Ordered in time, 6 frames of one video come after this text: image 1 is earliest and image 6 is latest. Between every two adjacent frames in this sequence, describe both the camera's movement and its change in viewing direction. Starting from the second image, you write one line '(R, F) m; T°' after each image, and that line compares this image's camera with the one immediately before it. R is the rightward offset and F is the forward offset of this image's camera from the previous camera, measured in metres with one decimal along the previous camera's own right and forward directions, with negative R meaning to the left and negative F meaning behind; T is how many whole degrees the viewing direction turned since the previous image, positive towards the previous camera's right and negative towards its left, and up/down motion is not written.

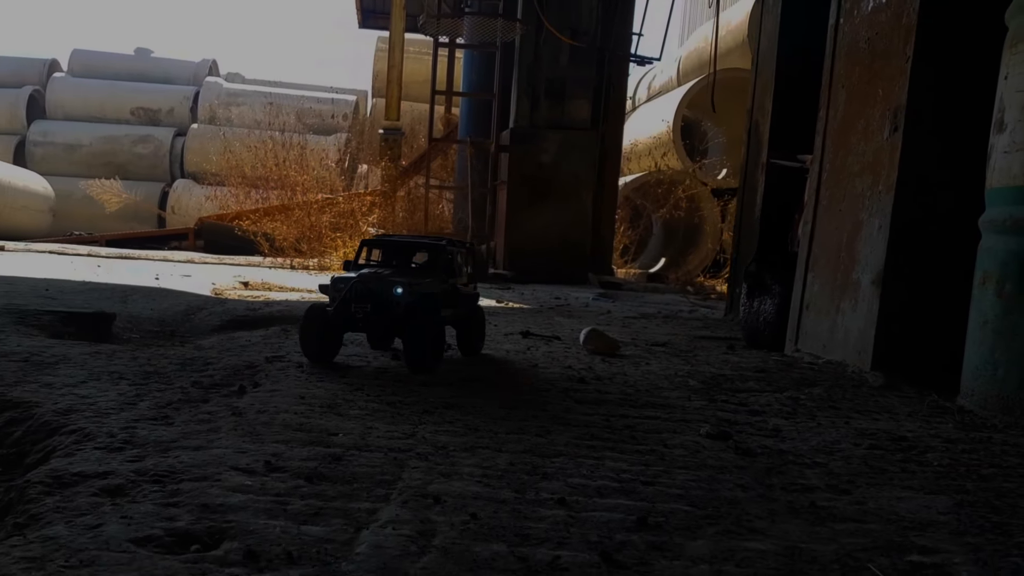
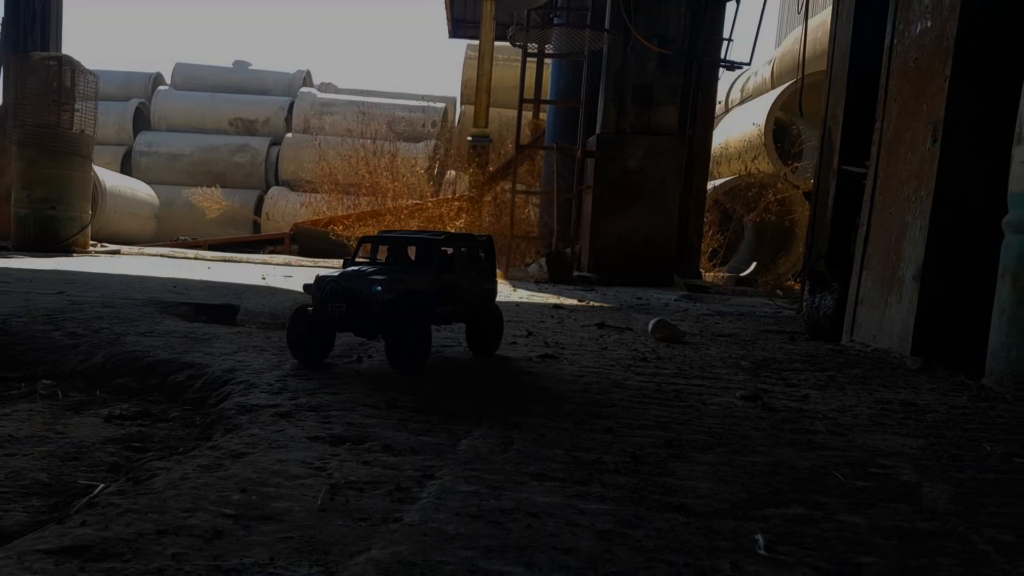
(0.0, -0.5) m; -4°
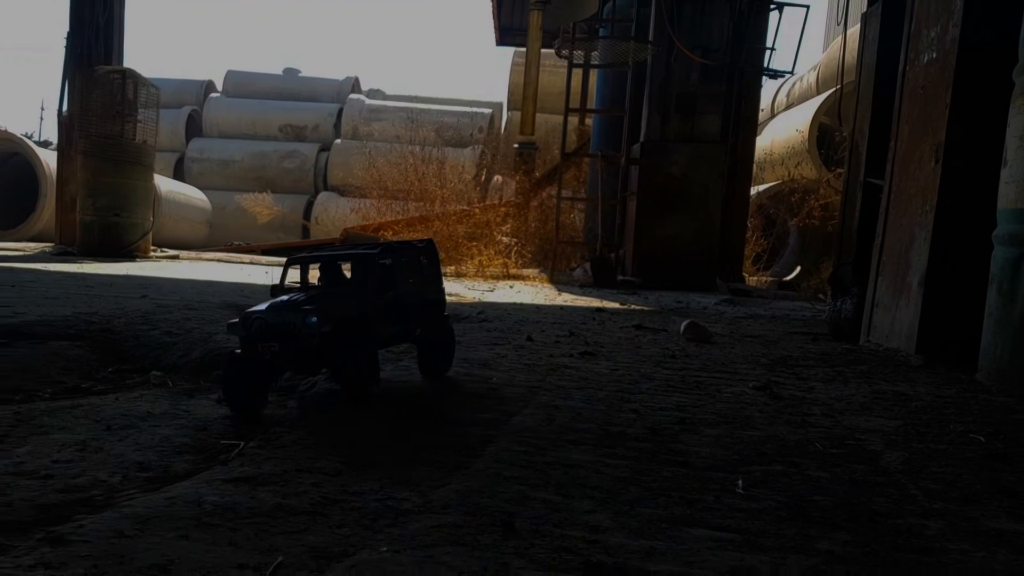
(0.0, -0.4) m; -2°
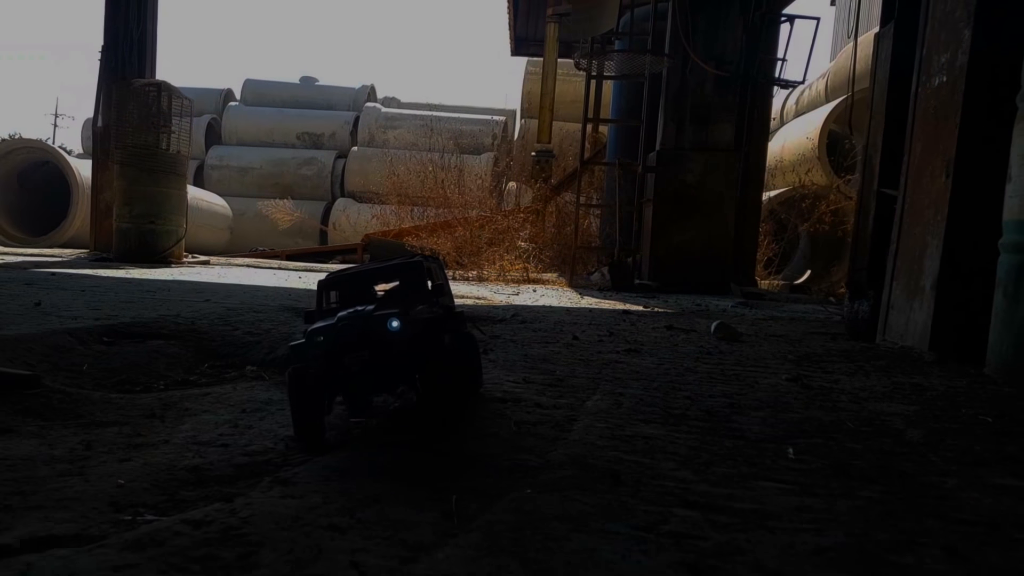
(-0.2, -0.4) m; 0°
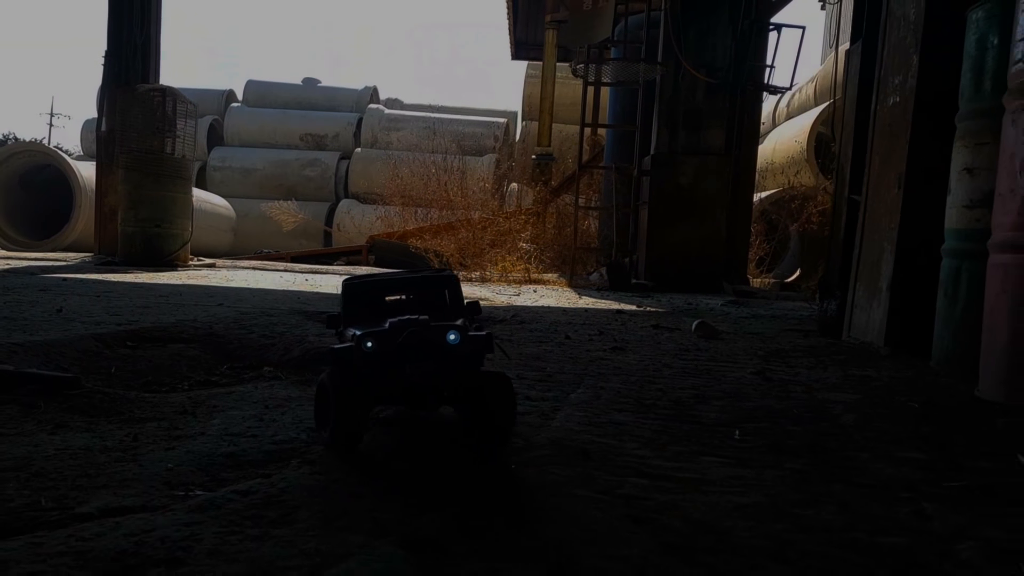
(0.0, -0.4) m; 0°
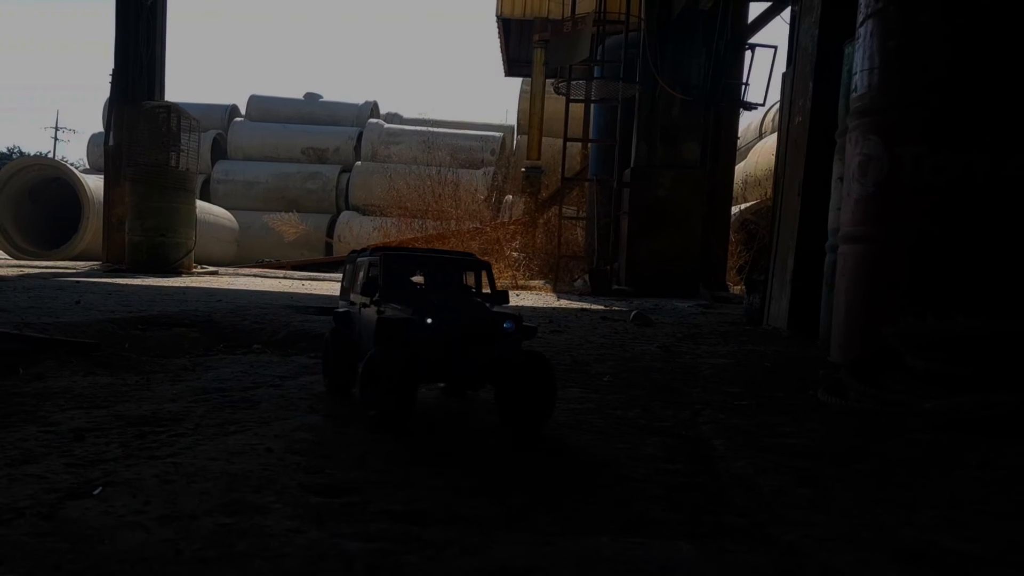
(+0.2, -0.8) m; 0°
